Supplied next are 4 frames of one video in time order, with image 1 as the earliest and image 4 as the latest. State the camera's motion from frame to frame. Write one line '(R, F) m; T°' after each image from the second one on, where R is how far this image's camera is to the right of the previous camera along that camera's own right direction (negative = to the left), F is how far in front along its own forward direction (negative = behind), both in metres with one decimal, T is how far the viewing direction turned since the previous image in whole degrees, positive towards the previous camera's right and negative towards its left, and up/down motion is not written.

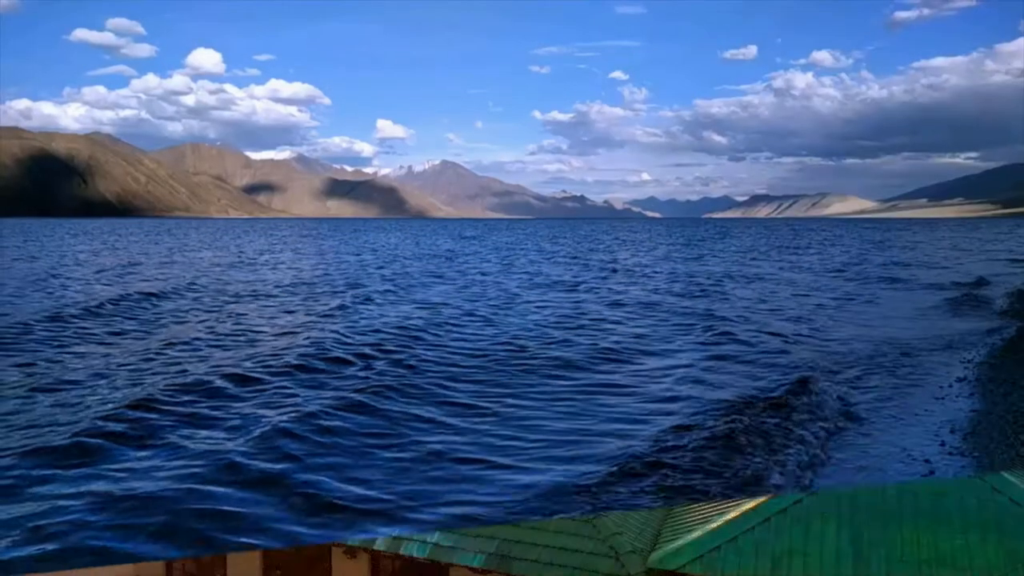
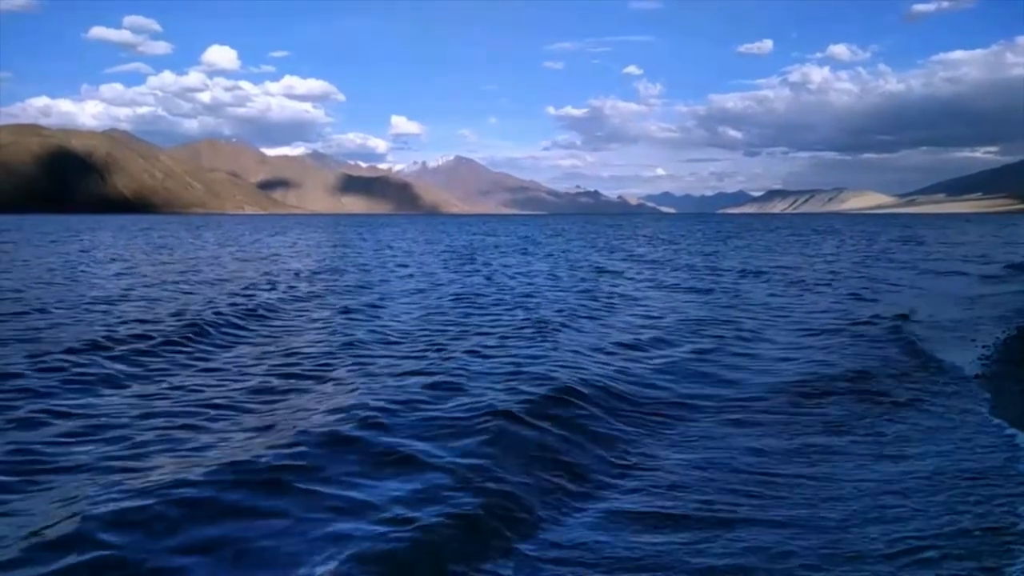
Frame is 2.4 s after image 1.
(-0.3, -0.2) m; -1°
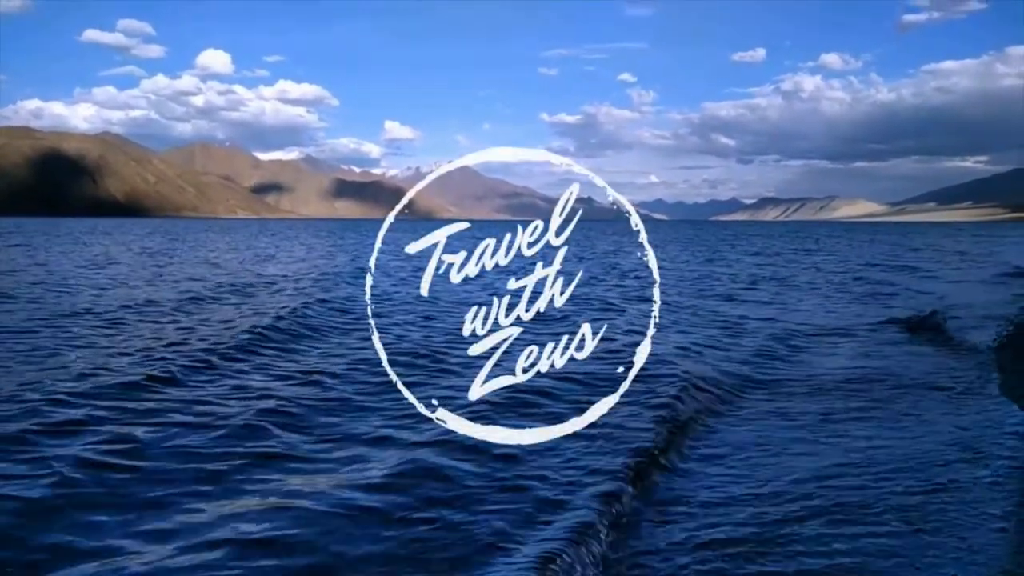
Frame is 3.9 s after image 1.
(-0.3, +1.1) m; 0°
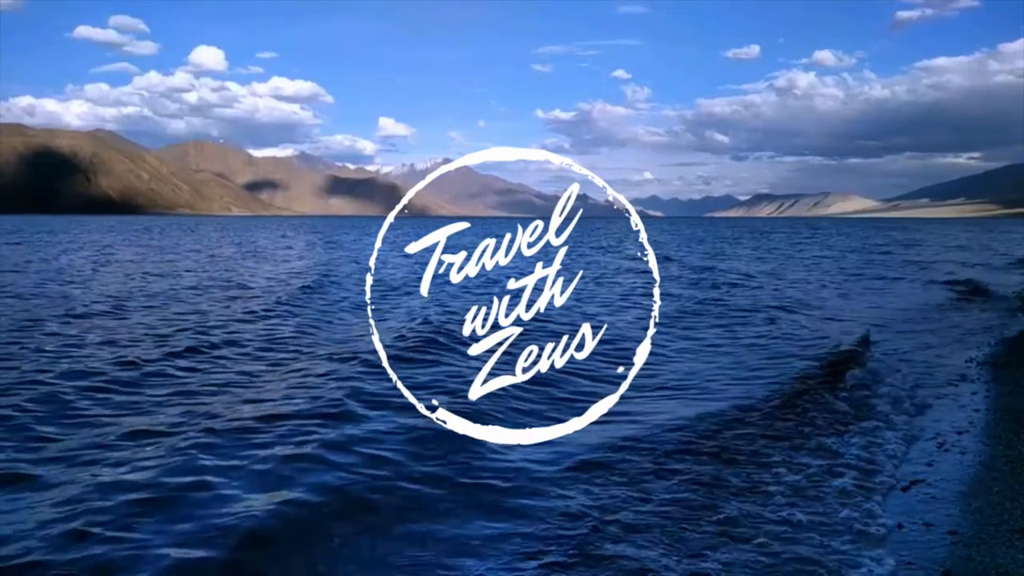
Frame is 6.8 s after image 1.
(-0.7, +0.3) m; 0°
